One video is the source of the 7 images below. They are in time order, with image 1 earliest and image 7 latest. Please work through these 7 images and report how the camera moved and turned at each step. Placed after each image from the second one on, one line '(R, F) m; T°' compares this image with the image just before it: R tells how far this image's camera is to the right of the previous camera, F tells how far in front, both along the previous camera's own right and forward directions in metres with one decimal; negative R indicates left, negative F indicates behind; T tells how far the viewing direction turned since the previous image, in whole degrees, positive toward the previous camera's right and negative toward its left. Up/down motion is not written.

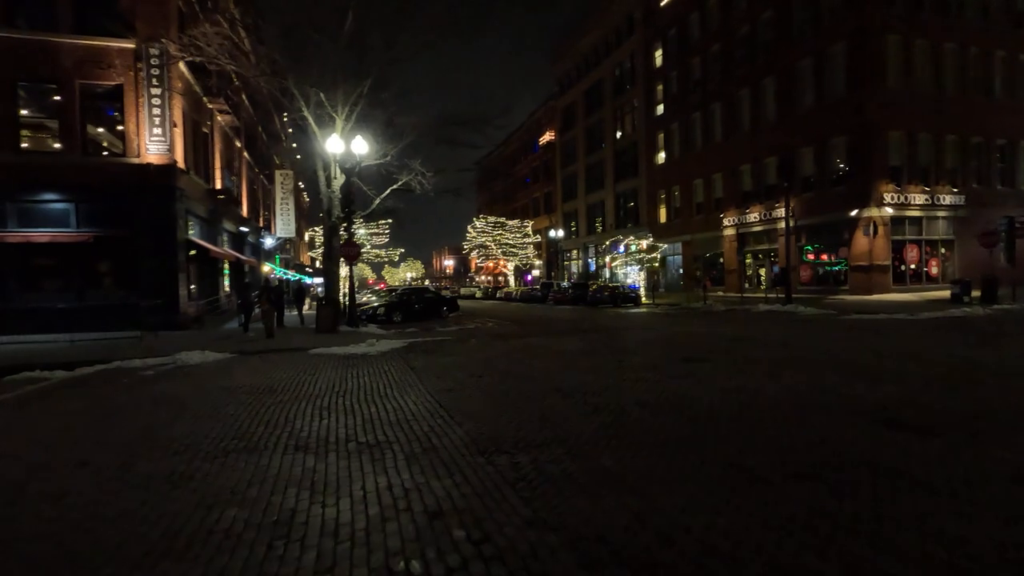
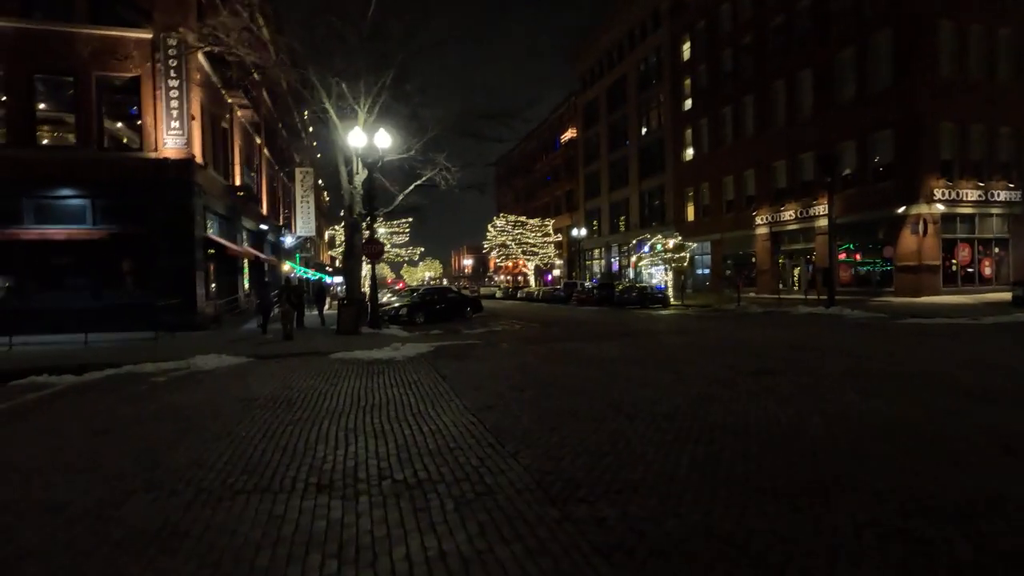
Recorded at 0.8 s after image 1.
(-0.5, +1.2) m; -2°
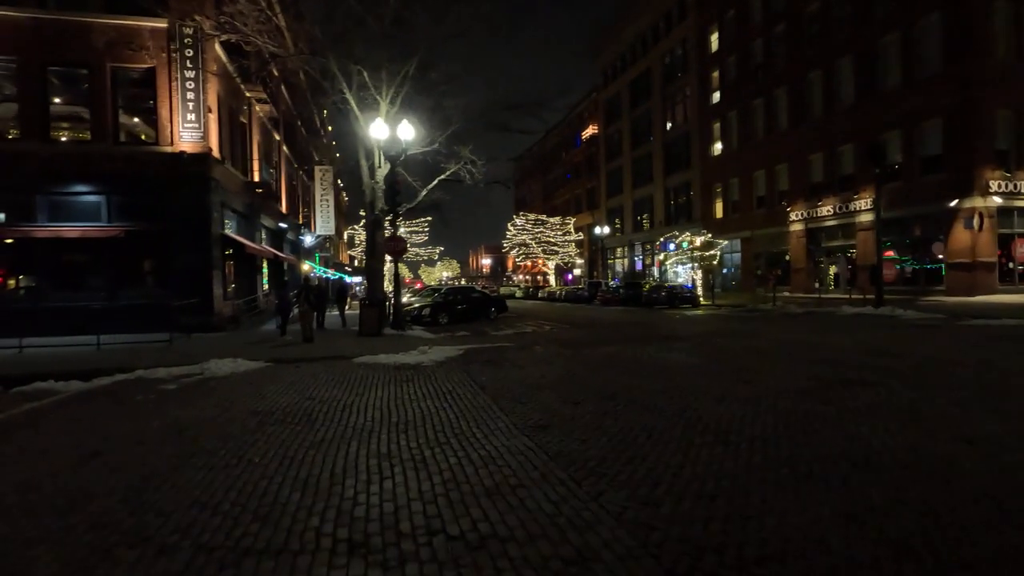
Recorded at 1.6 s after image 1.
(-0.6, +1.3) m; -2°
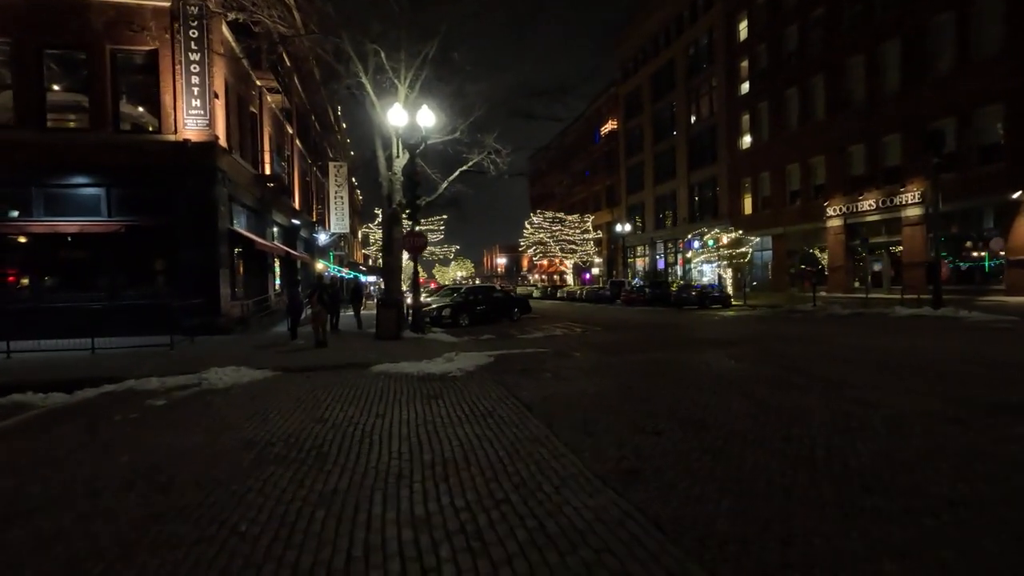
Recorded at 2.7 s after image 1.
(-0.6, +1.8) m; -1°
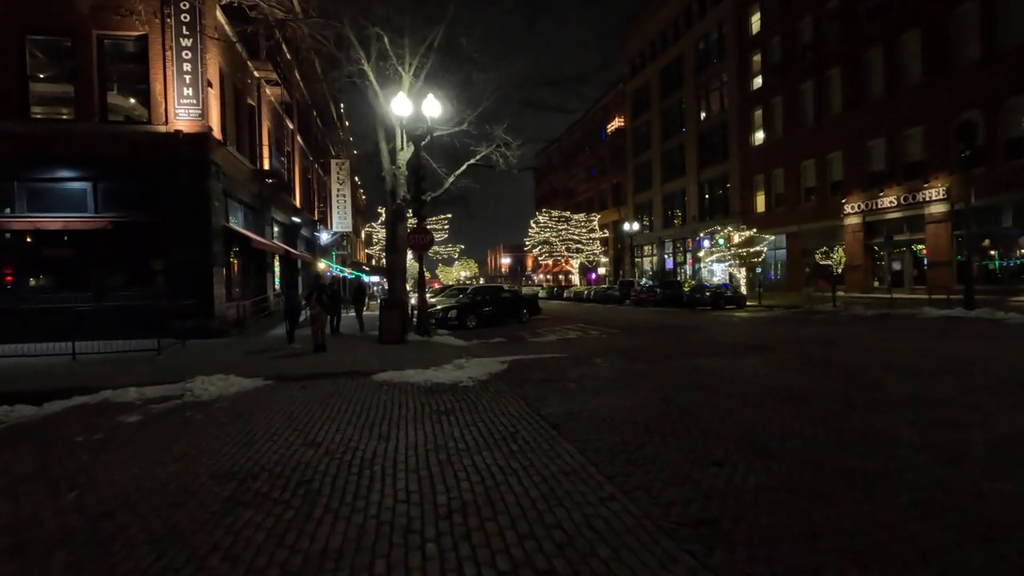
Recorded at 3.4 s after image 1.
(-0.3, +1.2) m; 0°
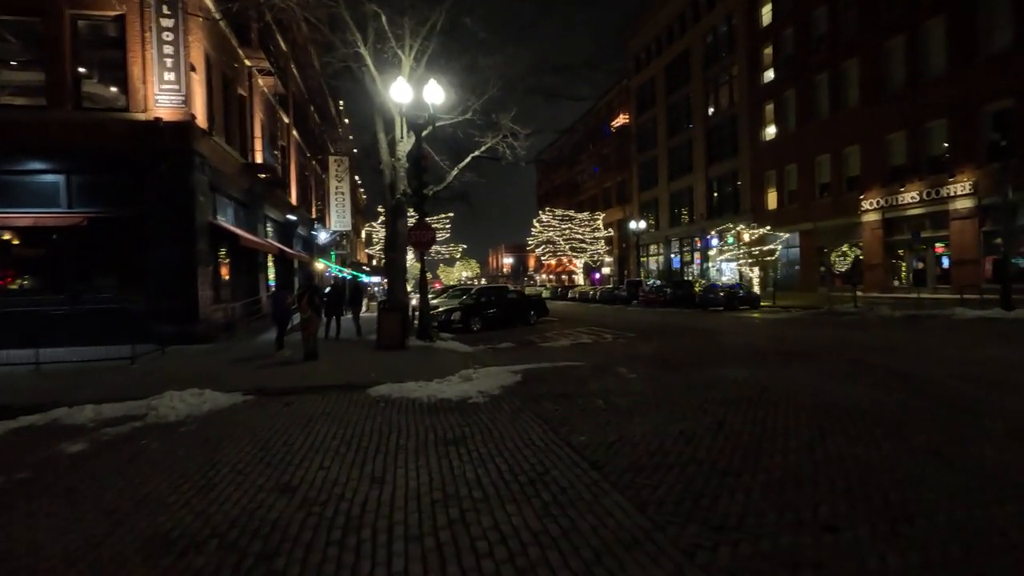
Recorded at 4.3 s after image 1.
(-0.3, +1.5) m; 0°
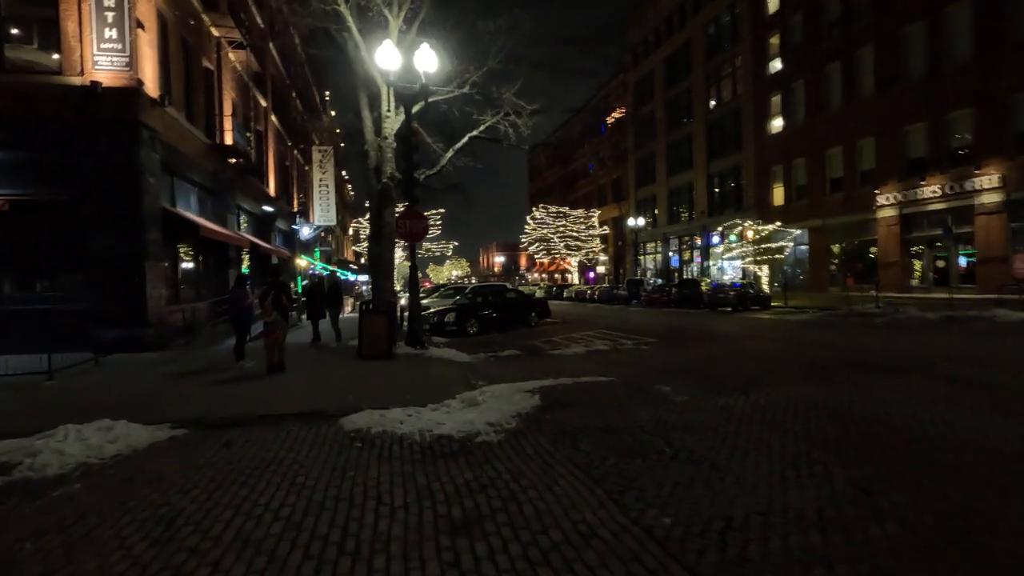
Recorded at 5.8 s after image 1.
(-0.4, +2.5) m; +1°
